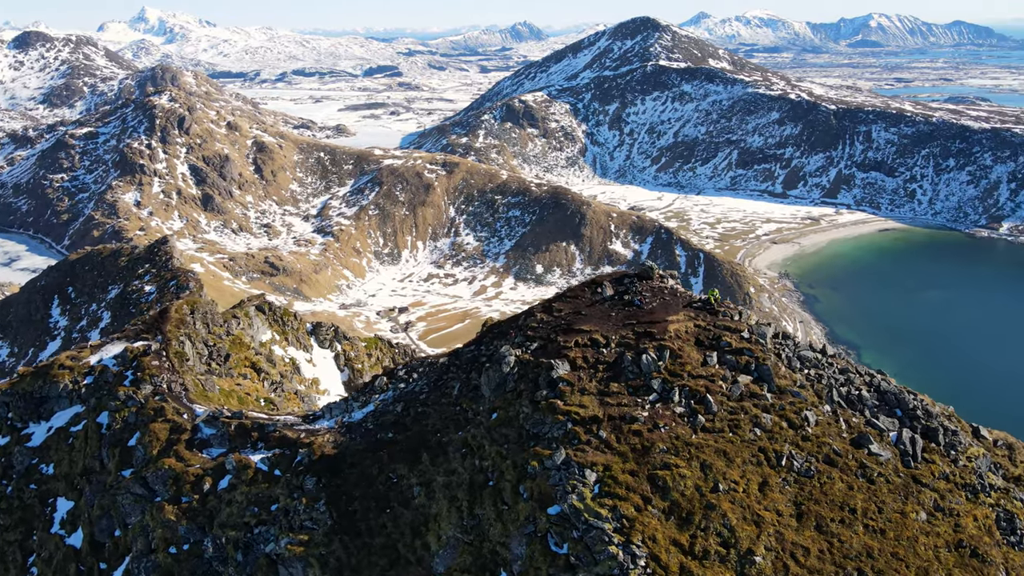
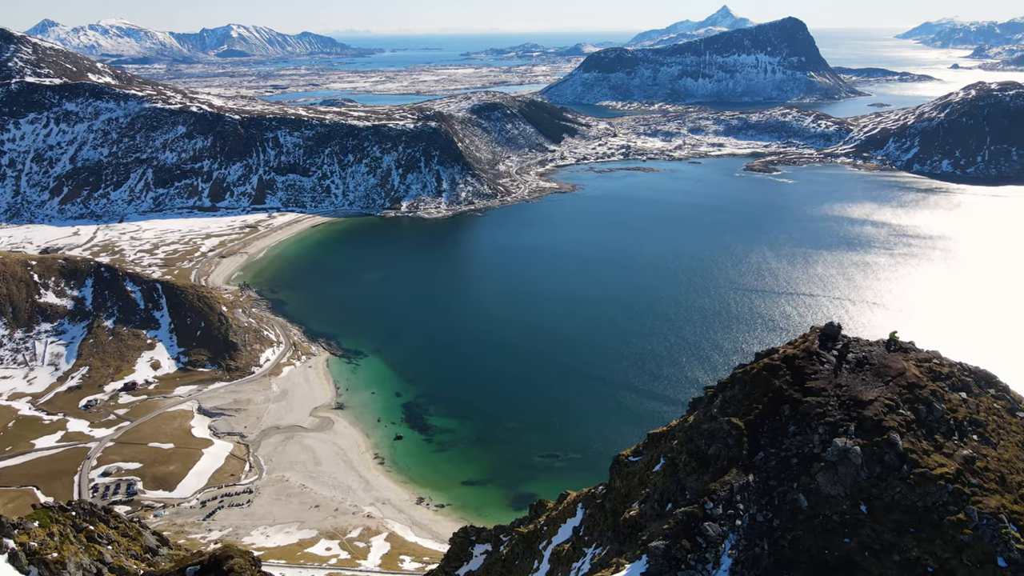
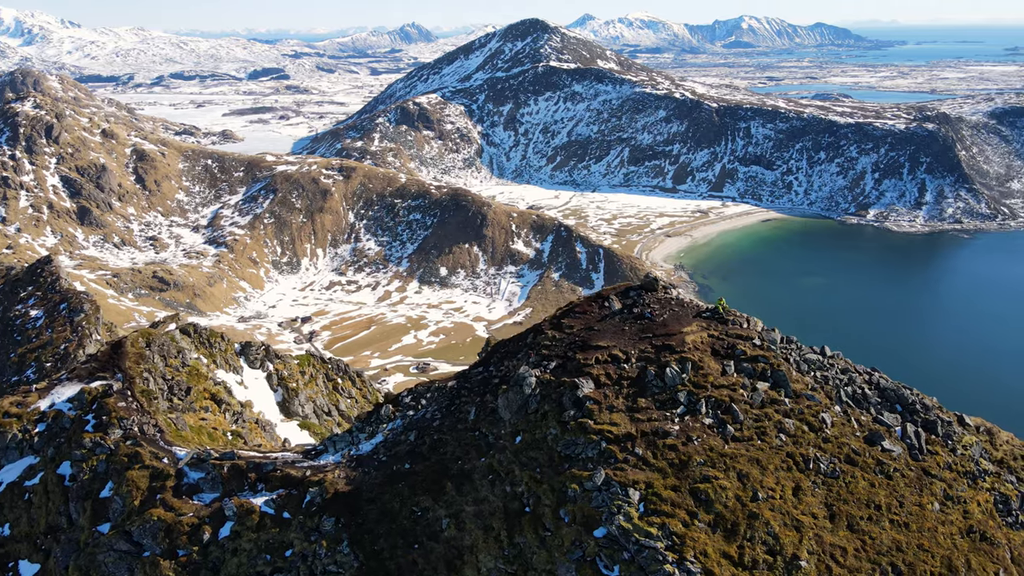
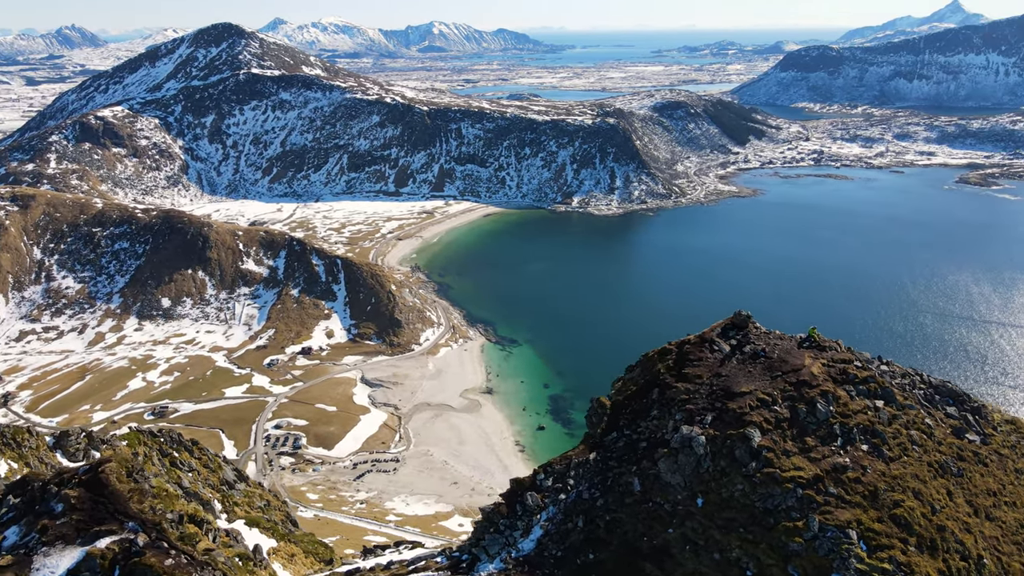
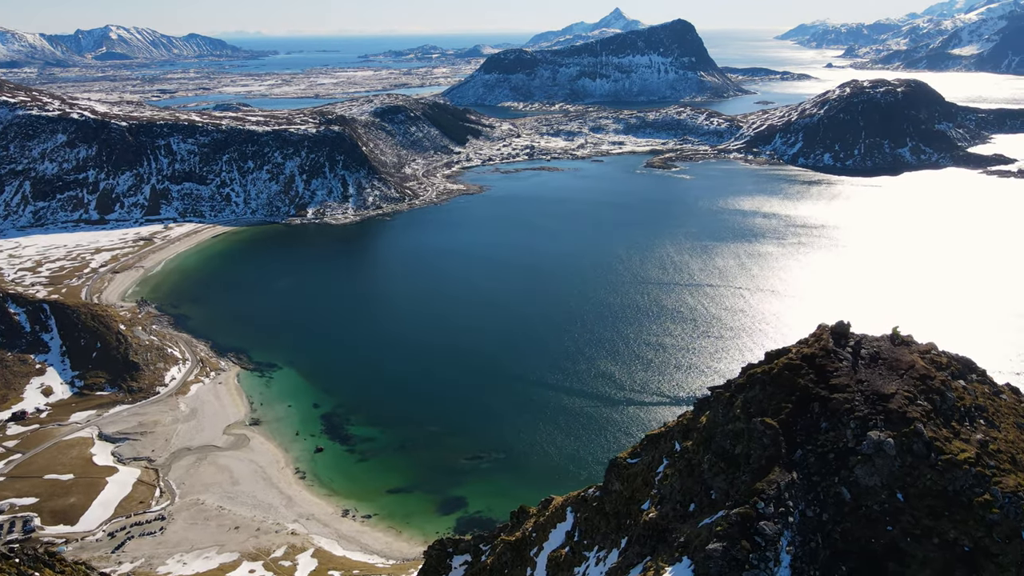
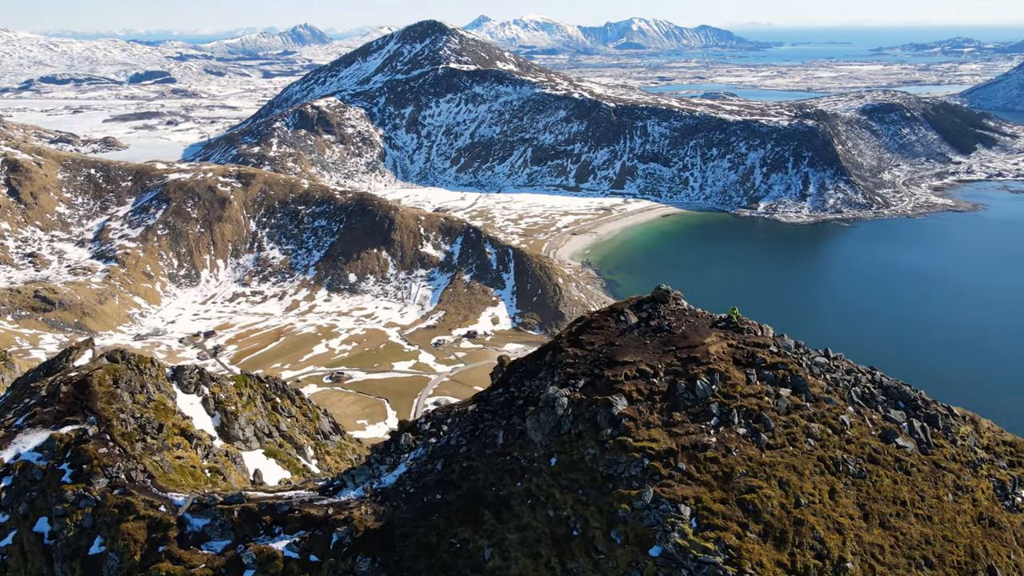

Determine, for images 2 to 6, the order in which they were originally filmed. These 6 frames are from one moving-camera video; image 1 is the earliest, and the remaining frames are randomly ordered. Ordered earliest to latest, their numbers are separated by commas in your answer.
3, 6, 4, 2, 5
